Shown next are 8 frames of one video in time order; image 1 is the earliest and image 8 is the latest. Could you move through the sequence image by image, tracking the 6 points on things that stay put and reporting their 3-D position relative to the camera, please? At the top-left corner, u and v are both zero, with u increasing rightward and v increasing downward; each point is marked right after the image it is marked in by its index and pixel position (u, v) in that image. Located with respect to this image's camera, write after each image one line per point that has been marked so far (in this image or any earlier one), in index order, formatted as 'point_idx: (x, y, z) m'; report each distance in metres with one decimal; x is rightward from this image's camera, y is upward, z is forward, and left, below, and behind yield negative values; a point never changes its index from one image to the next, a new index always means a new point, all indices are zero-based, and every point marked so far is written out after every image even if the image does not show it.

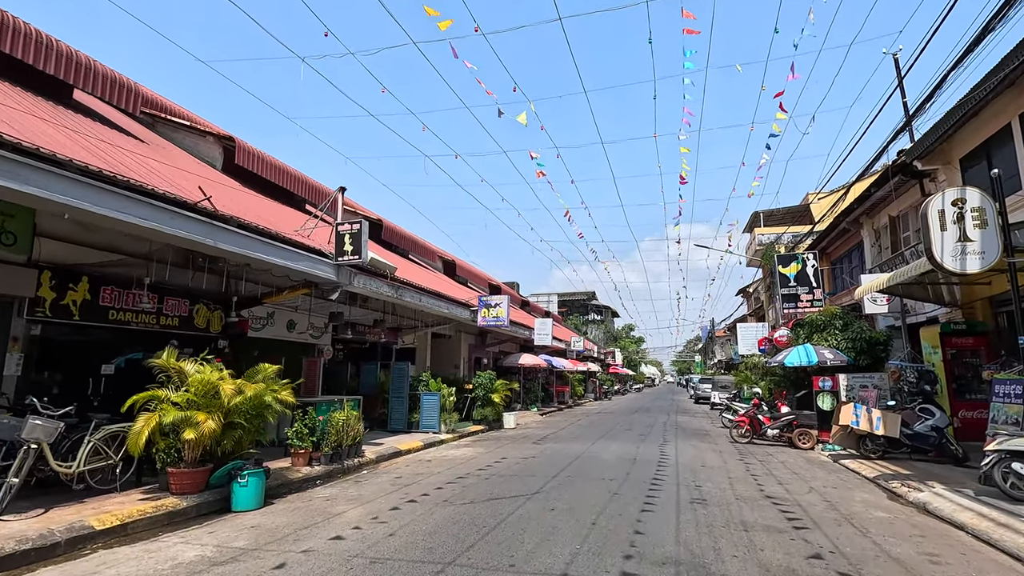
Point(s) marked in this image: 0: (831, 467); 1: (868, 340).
0: (+5.7, -3.2, +9.6) m
1: (+9.9, -1.5, +14.9) m
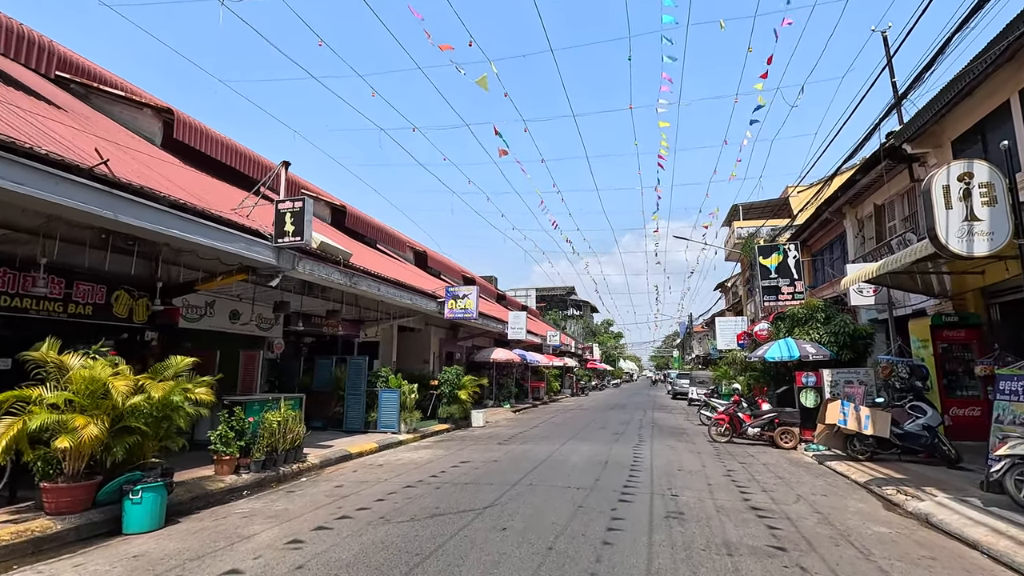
0: (+5.0, -3.0, +8.8) m
1: (+9.1, -1.2, +14.3) m
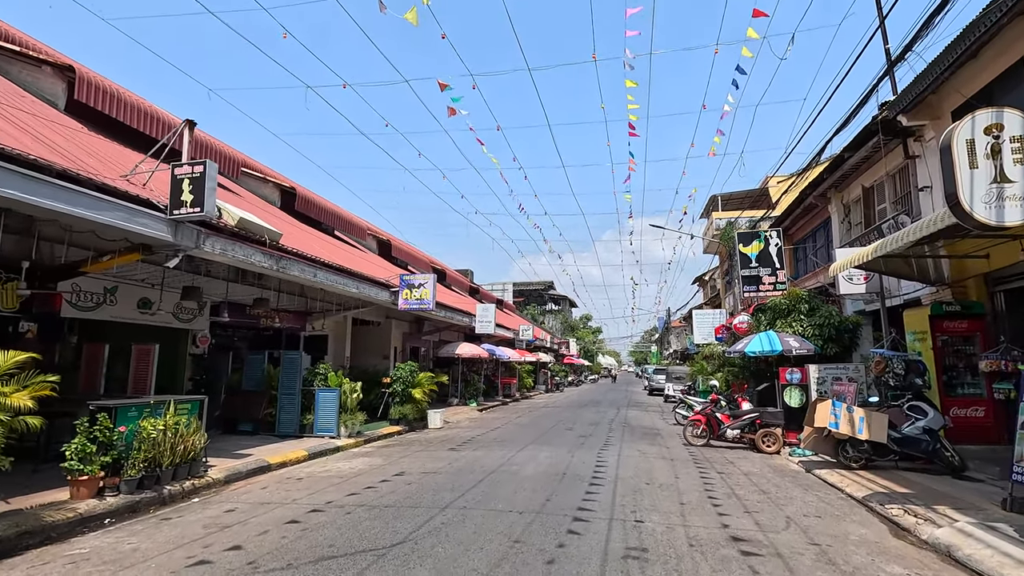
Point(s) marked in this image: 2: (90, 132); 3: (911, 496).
0: (+4.2, -2.8, +7.7) m
1: (+8.1, -0.9, +13.3) m
2: (-7.4, +2.7, +9.2) m
3: (+4.8, -2.5, +6.4) m
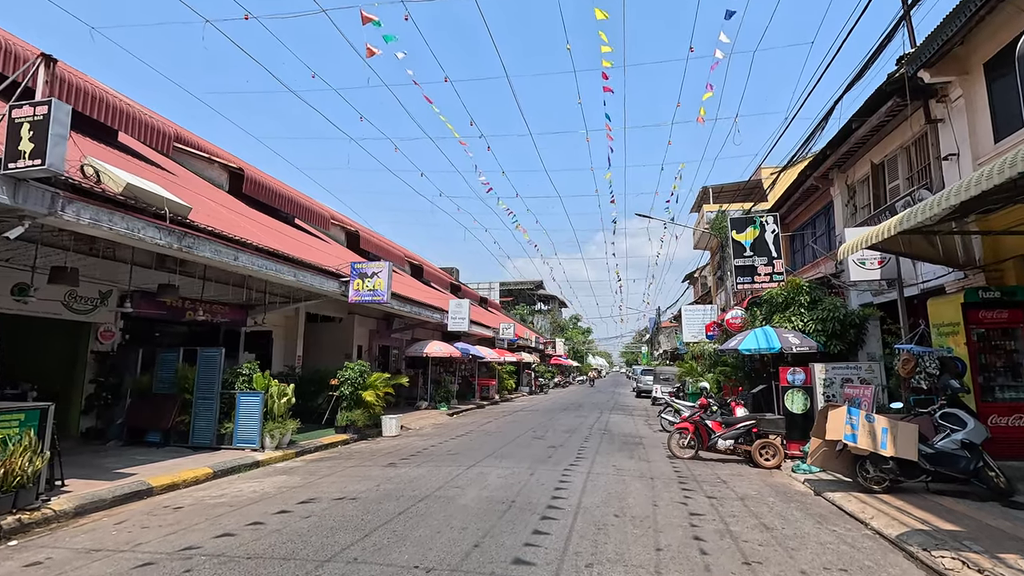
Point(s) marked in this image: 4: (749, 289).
0: (+3.5, -2.5, +6.1) m
1: (+7.2, -0.7, +11.8) m
2: (-8.1, +3.0, +7.4) m
3: (+4.1, -2.2, +4.9) m
4: (+6.3, 0.0, +14.4) m
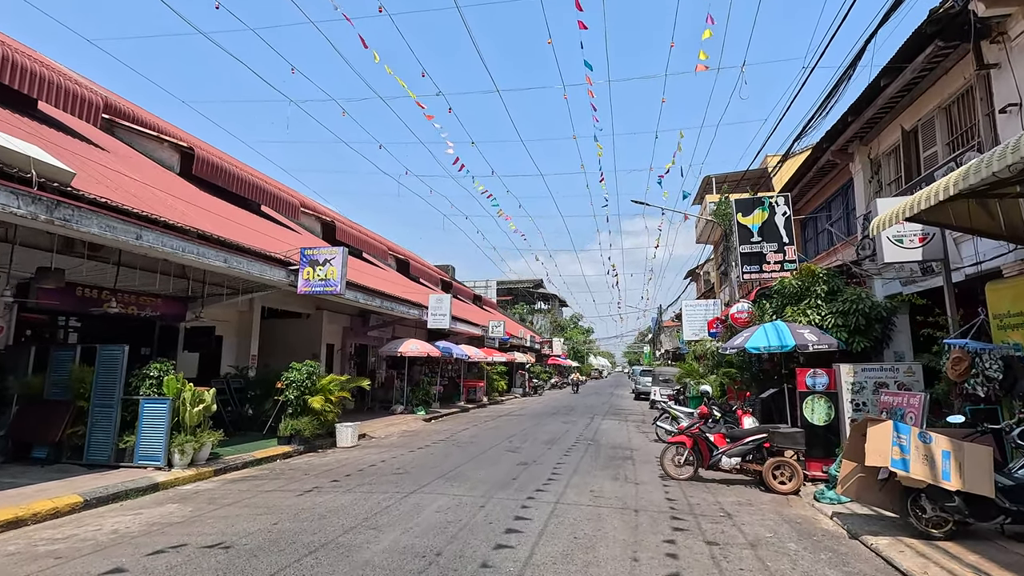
0: (+2.8, -2.3, +4.4) m
1: (+6.7, -0.5, +10.1) m
2: (-8.7, +3.2, +5.8) m
3: (+3.4, -2.0, +3.2) m
4: (+5.8, +0.2, +12.7) m
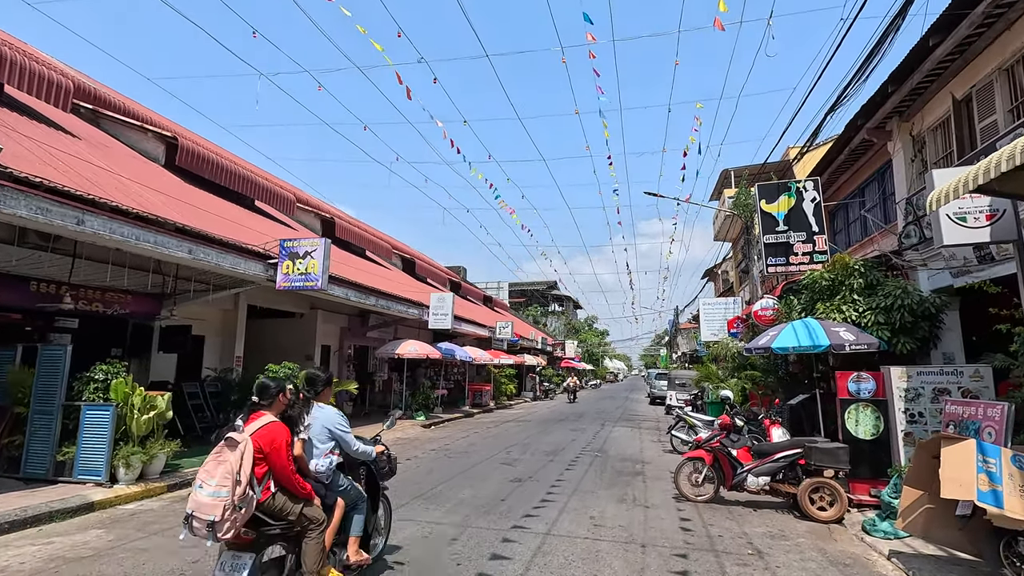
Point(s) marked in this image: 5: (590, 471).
0: (+2.6, -2.1, +3.2) m
1: (+6.6, -0.4, +8.8) m
2: (-8.9, +3.3, +5.0) m
3: (+3.2, -1.8, +2.0) m
4: (+5.8, +0.3, +11.4) m
5: (+1.2, -2.9, +8.5) m
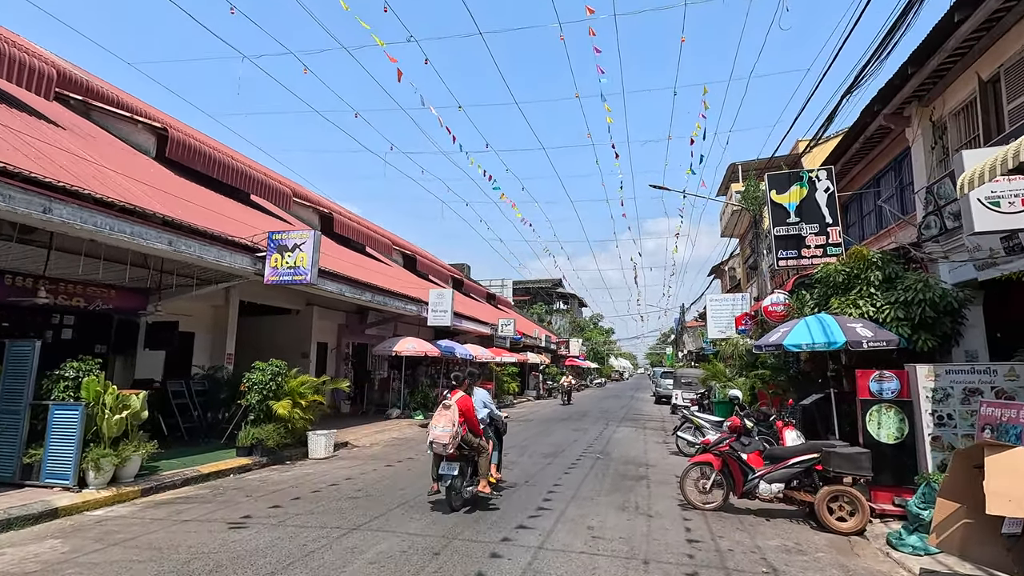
0: (+2.5, -2.0, +2.8) m
1: (+6.5, -0.2, +8.3) m
2: (-9.0, +3.4, +4.7) m
3: (+3.0, -1.8, +1.5) m
4: (+5.7, +0.4, +10.9) m
5: (+1.2, -2.8, +8.1) m
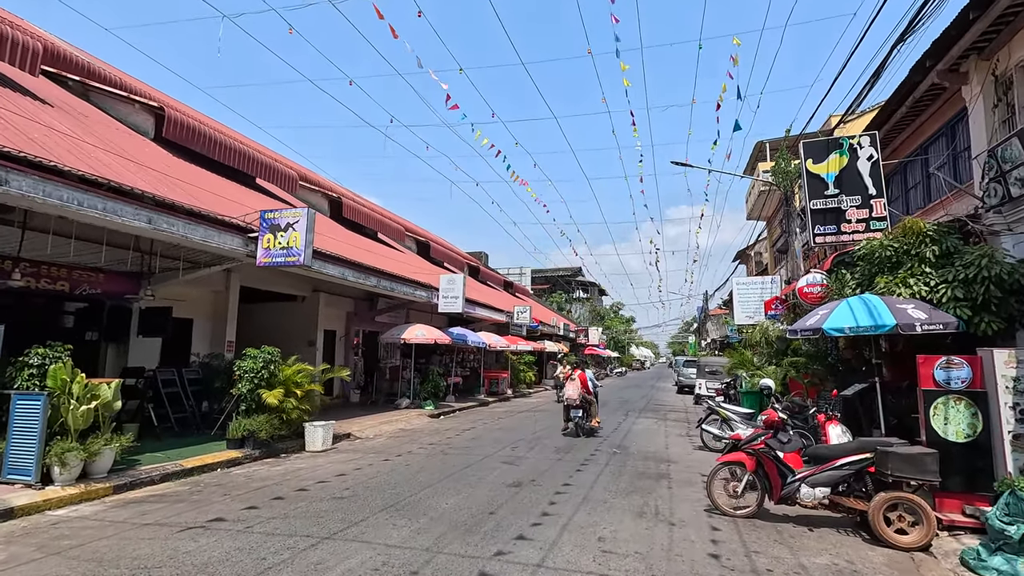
0: (+2.4, -1.8, +1.9) m
1: (+6.6, +0.1, +7.2) m
2: (-9.1, +3.6, +4.2) m
3: (+2.9, -1.6, +0.7) m
4: (+5.9, +0.8, +9.9) m
5: (+1.3, -2.5, +7.3) m
